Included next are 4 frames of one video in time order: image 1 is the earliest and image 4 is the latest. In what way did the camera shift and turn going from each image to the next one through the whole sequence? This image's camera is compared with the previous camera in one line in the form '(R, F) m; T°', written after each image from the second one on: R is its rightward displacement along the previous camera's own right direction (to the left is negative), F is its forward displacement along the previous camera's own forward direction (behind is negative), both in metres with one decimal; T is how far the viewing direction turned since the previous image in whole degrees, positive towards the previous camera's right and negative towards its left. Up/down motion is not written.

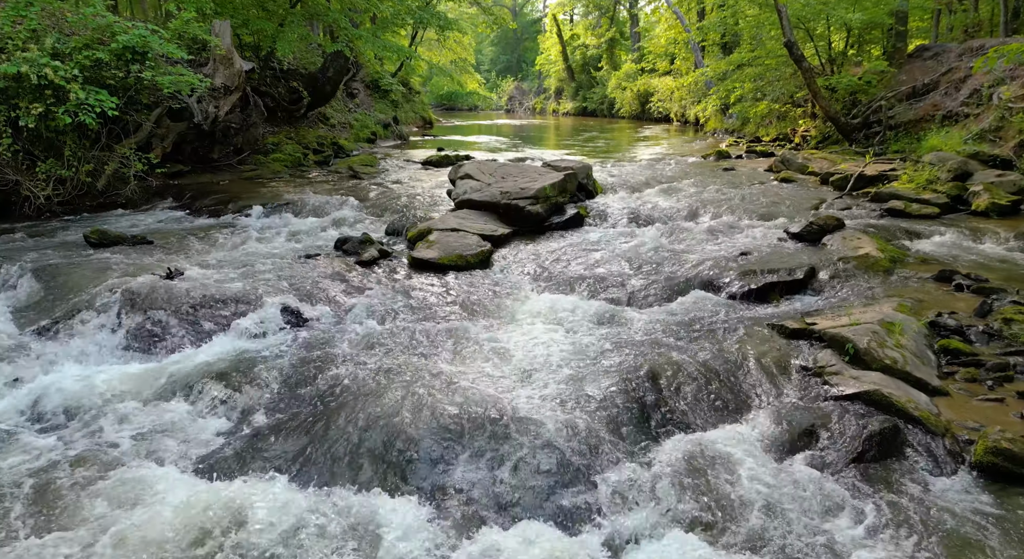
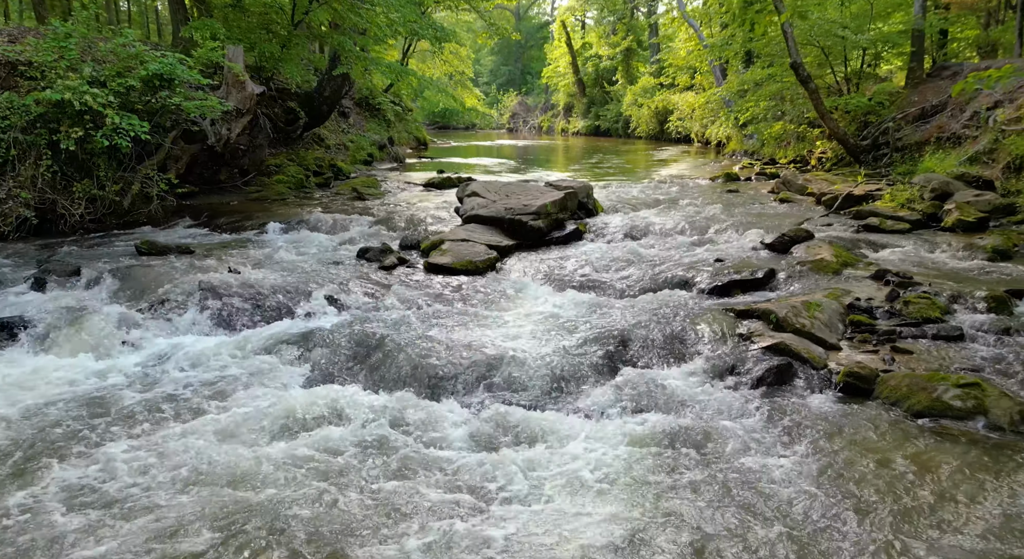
(+0.1, -1.1) m; 0°
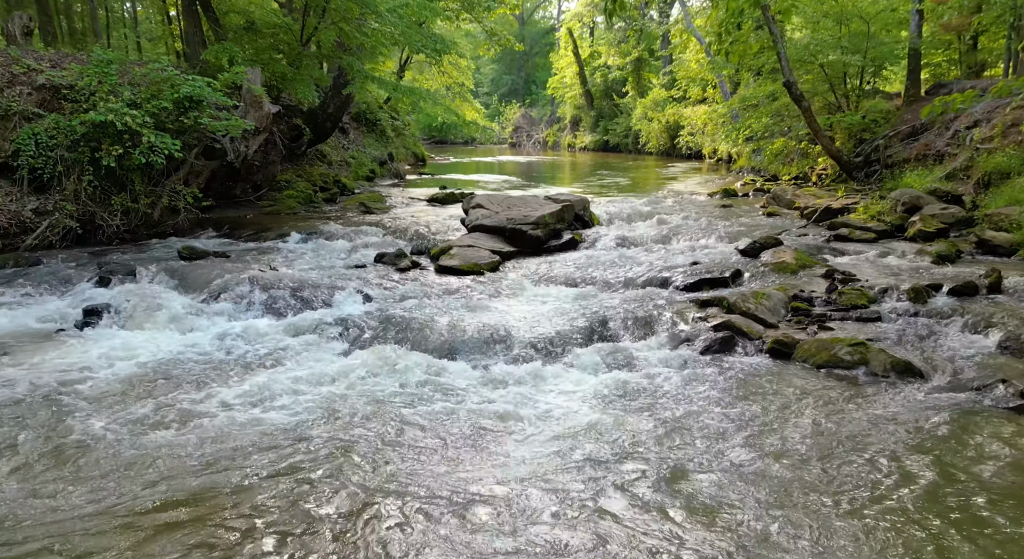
(0.0, -1.3) m; 0°
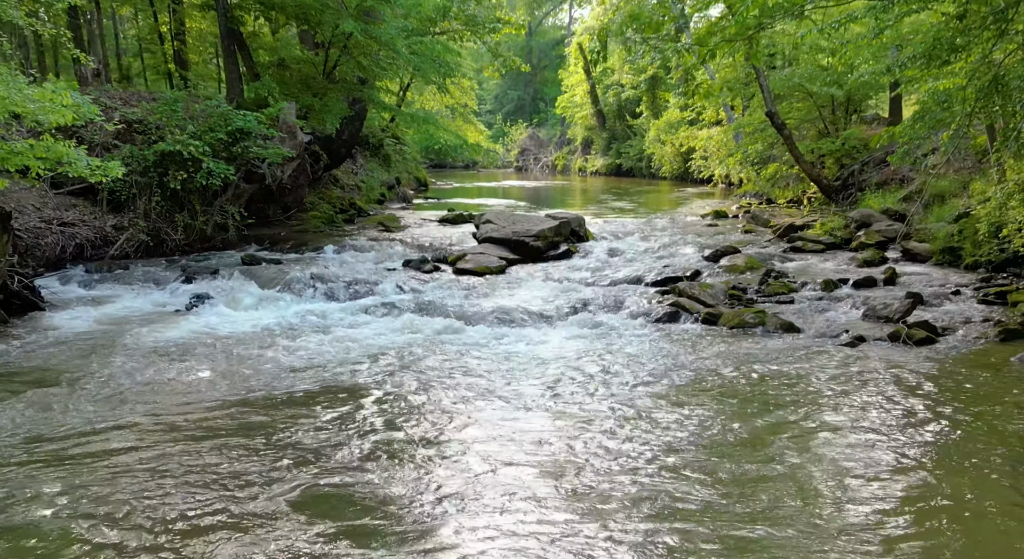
(0.0, -2.4) m; -1°
